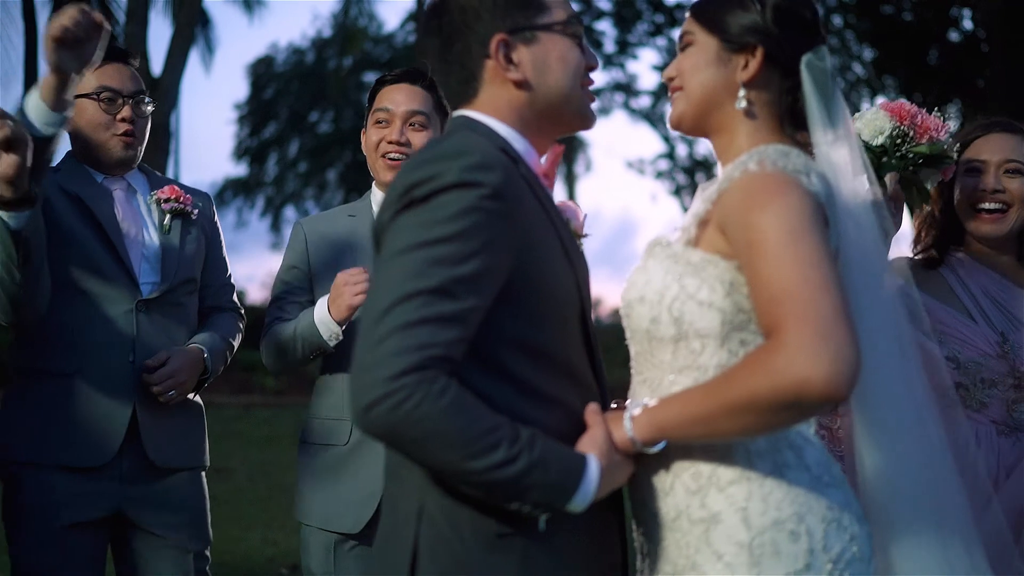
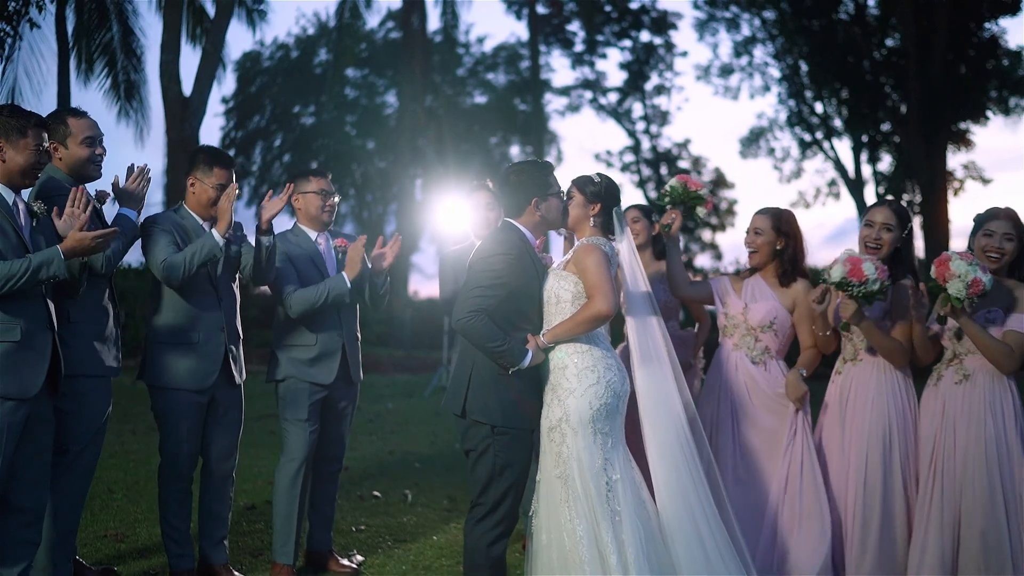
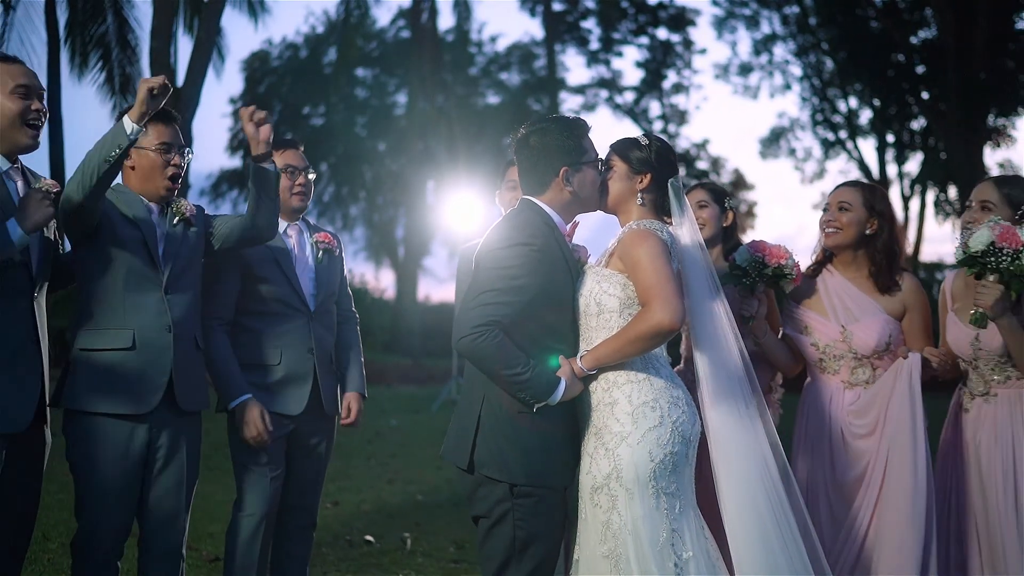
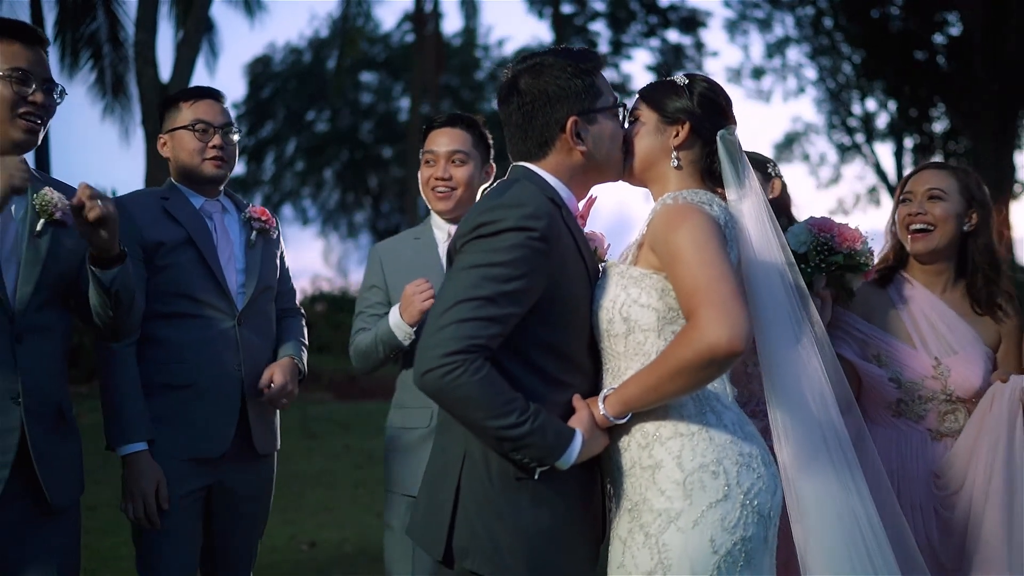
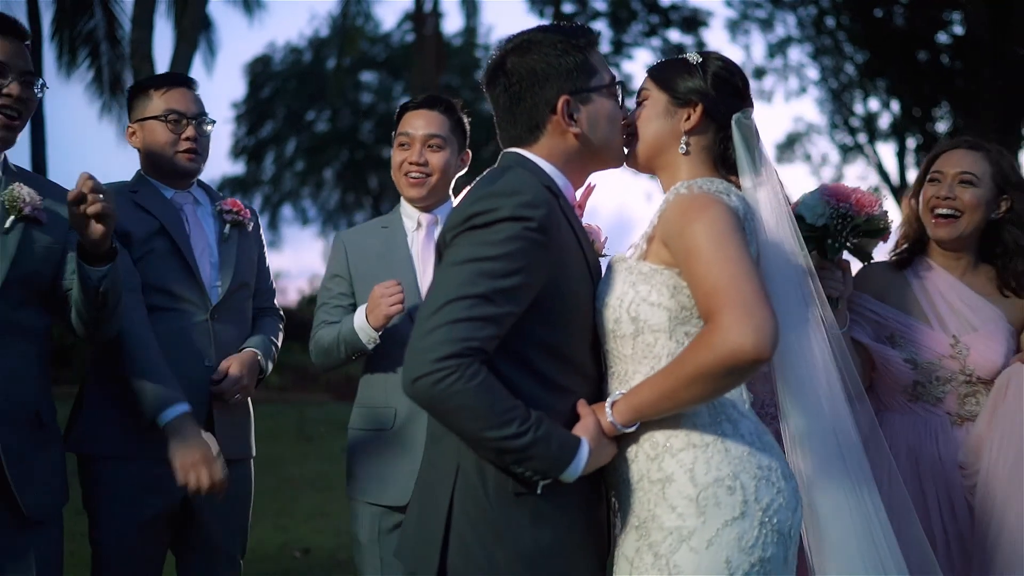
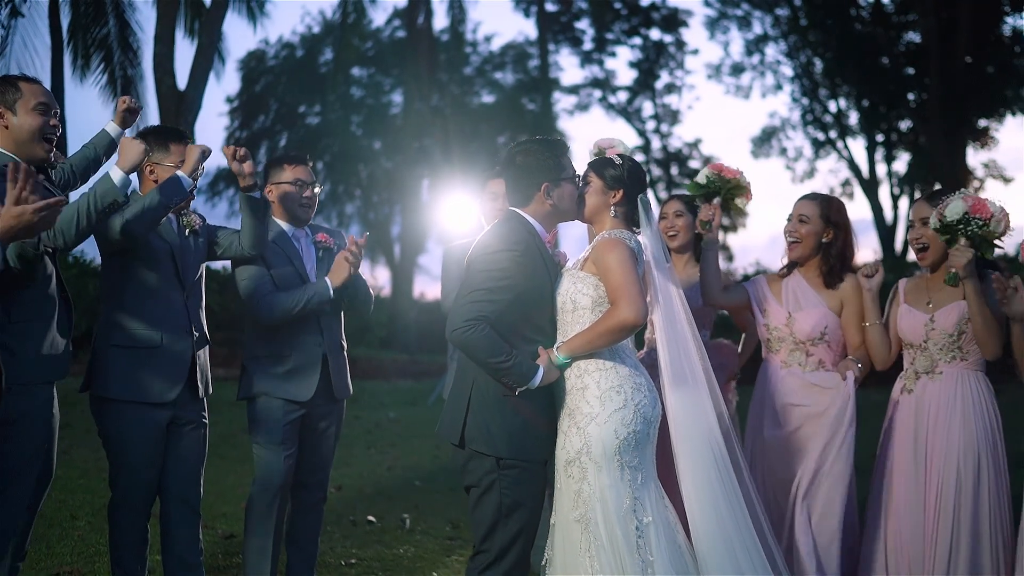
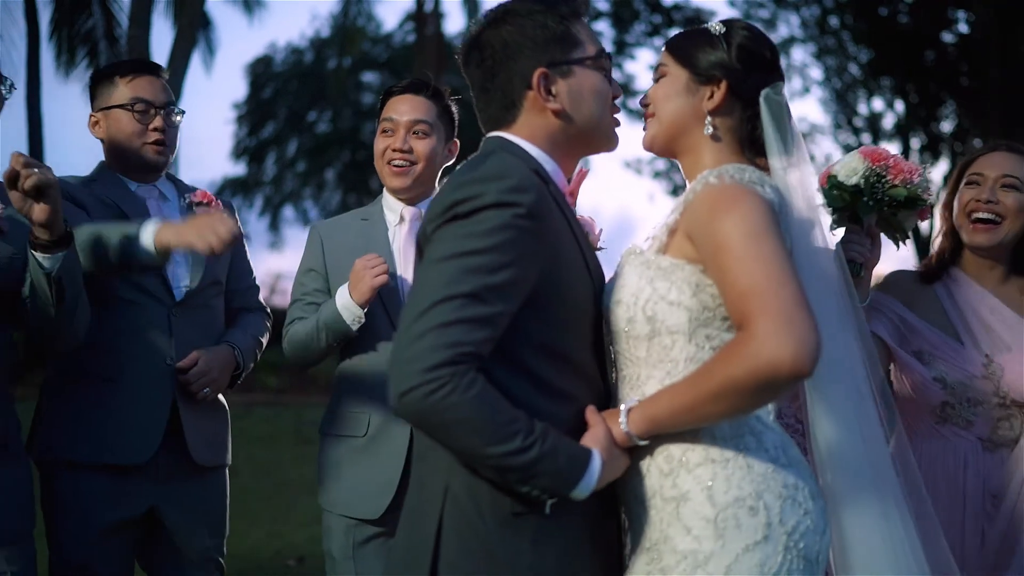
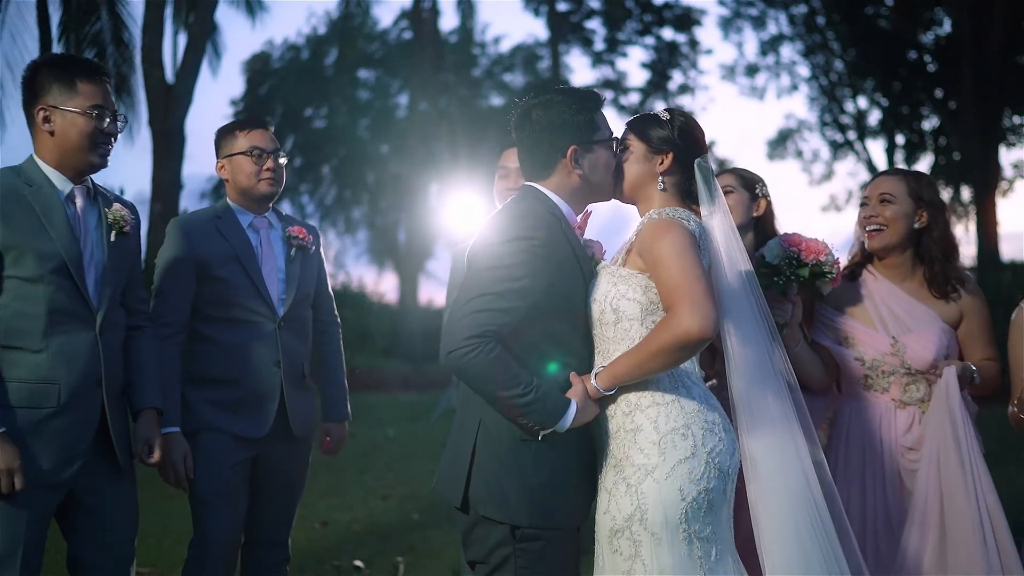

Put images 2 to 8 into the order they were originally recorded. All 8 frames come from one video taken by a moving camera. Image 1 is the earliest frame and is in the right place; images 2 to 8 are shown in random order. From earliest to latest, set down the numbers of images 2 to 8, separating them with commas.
7, 5, 4, 8, 3, 6, 2
